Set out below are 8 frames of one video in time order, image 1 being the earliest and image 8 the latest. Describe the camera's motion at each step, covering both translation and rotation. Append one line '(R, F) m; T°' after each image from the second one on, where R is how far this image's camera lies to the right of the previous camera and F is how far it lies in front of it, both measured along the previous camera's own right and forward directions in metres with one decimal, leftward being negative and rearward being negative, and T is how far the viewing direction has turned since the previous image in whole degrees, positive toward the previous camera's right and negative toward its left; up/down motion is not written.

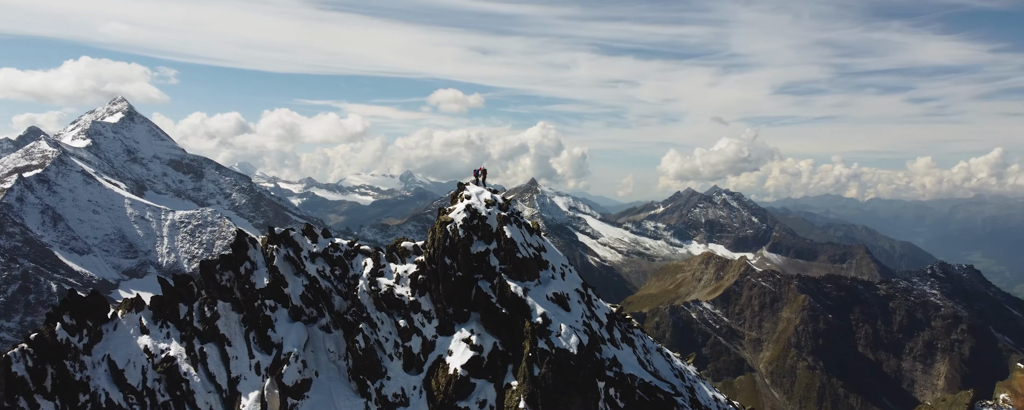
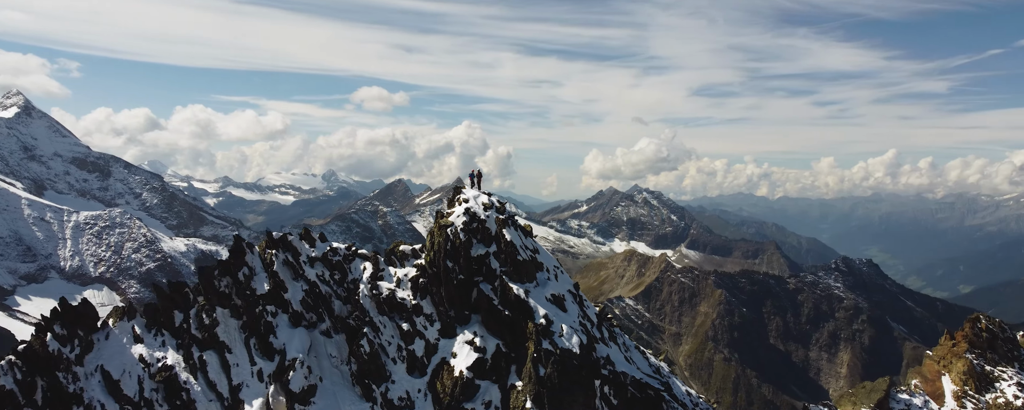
(-7.9, -1.0) m; +5°
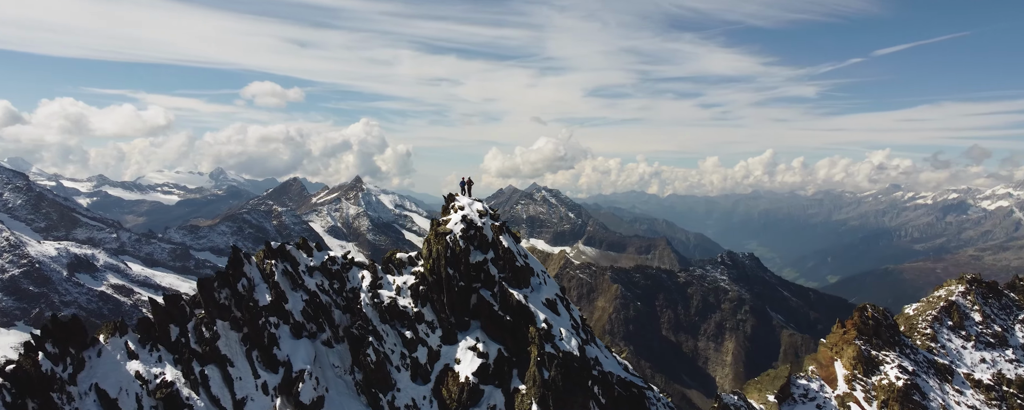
(-10.2, -1.5) m; +6°
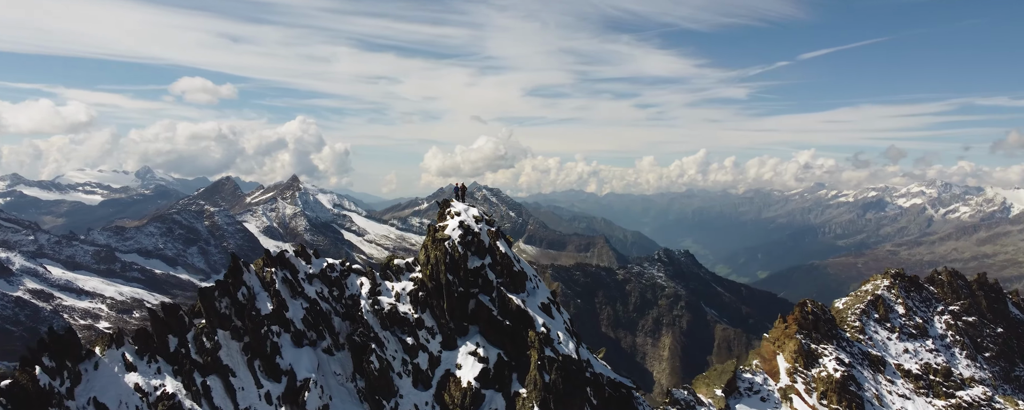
(-6.1, -1.1) m; +4°
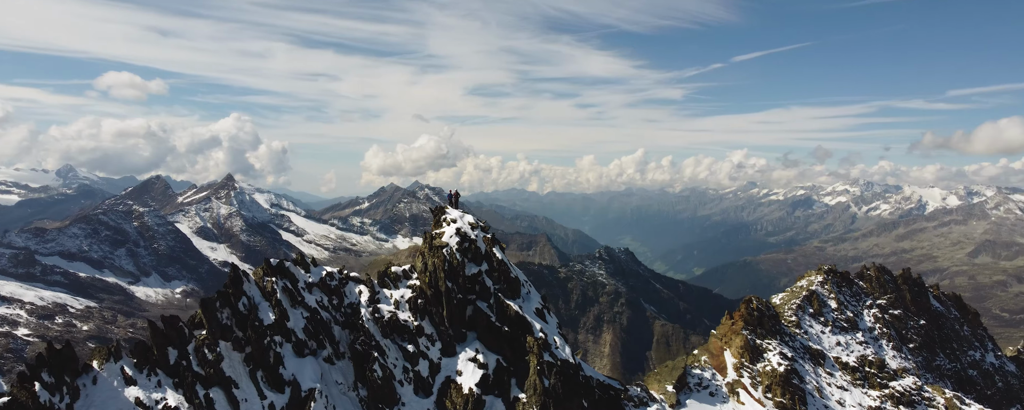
(-6.0, -1.2) m; +4°
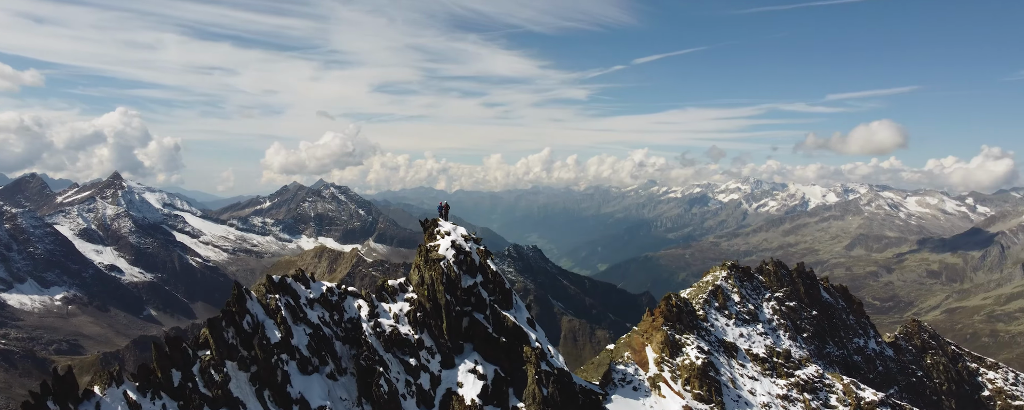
(-9.8, -1.9) m; +6°
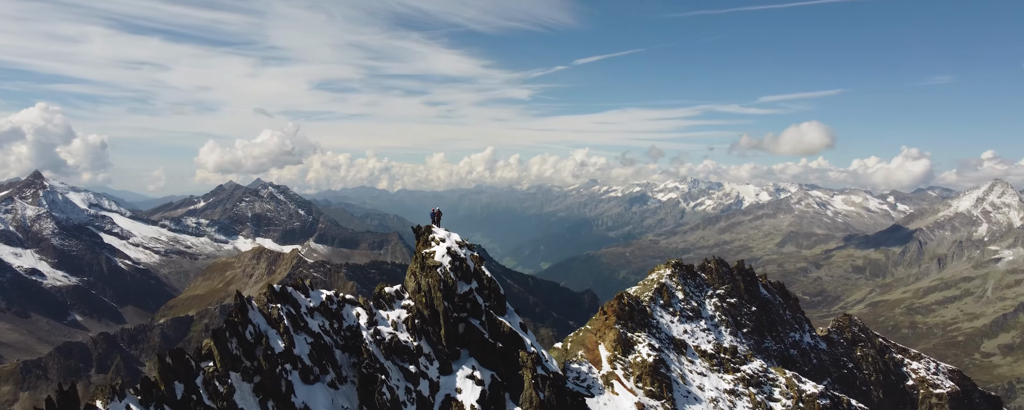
(-6.1, -1.4) m; +4°
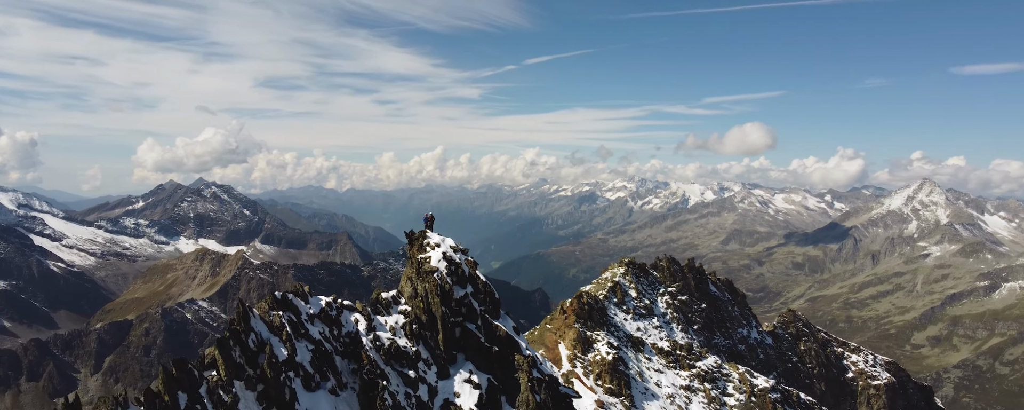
(-5.1, -1.4) m; +3°
